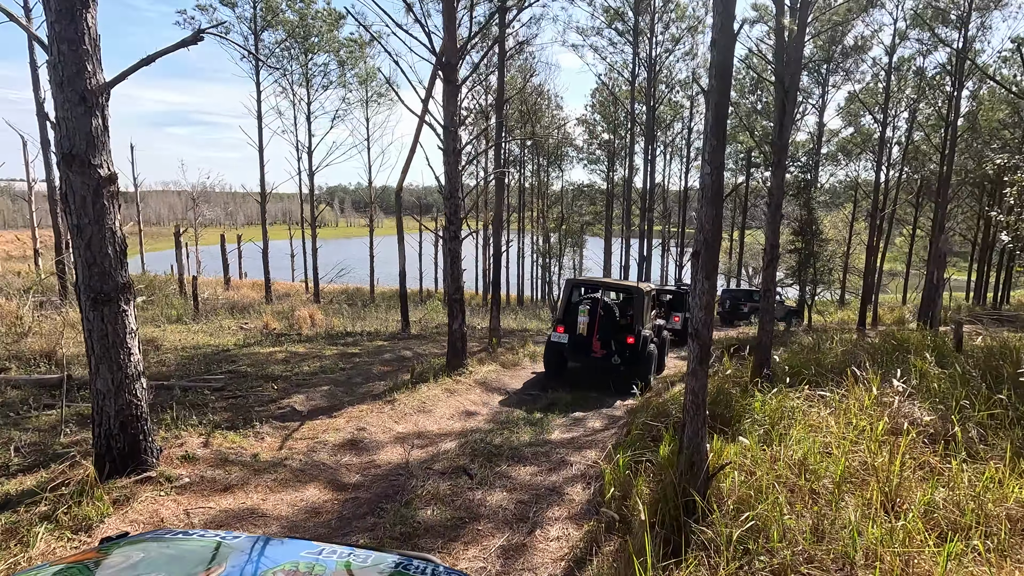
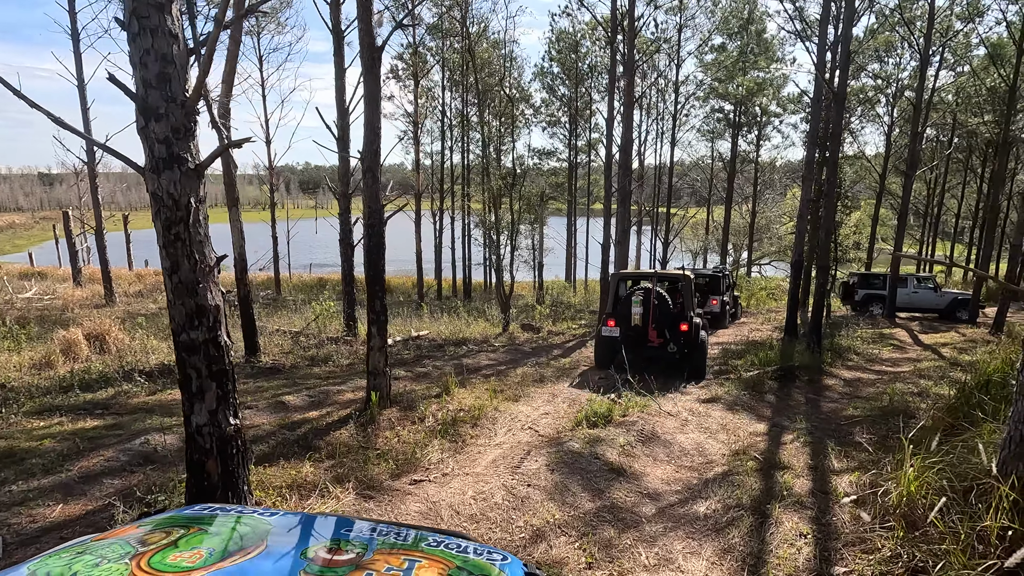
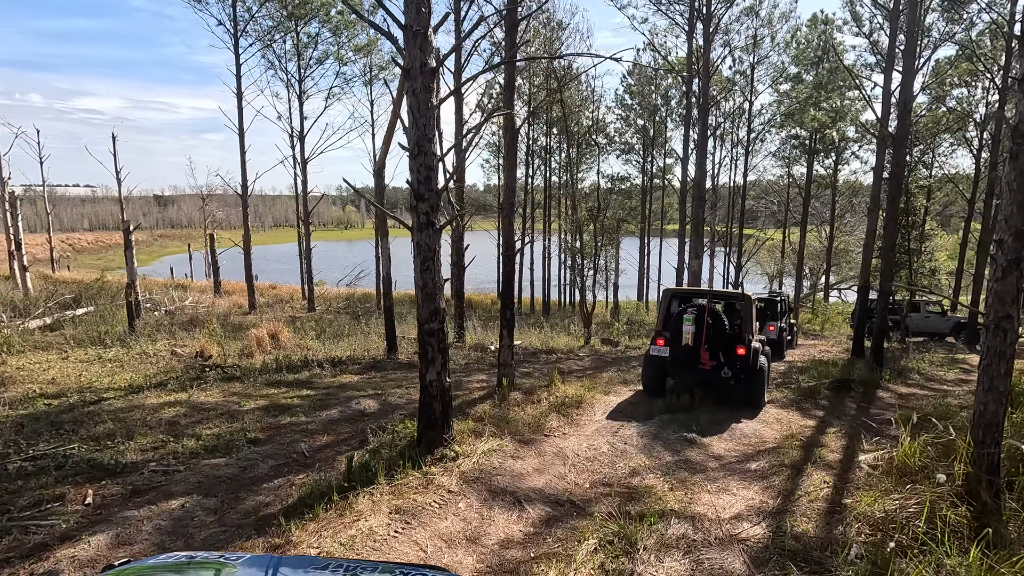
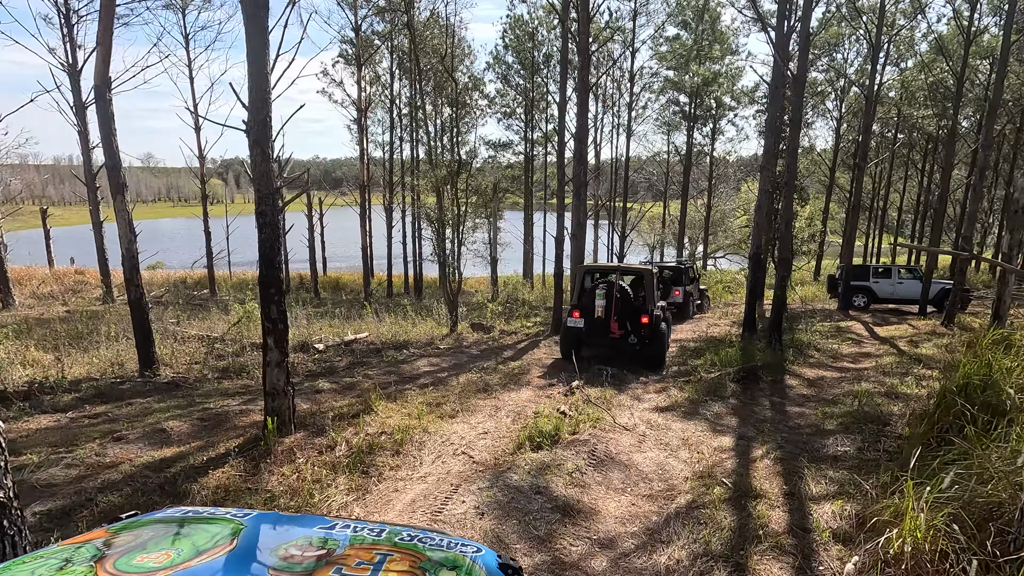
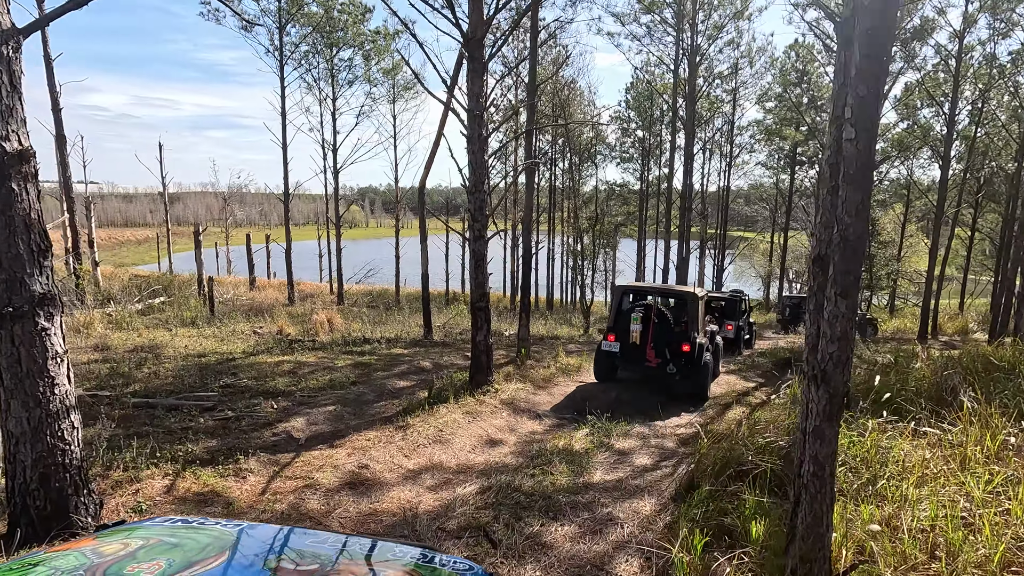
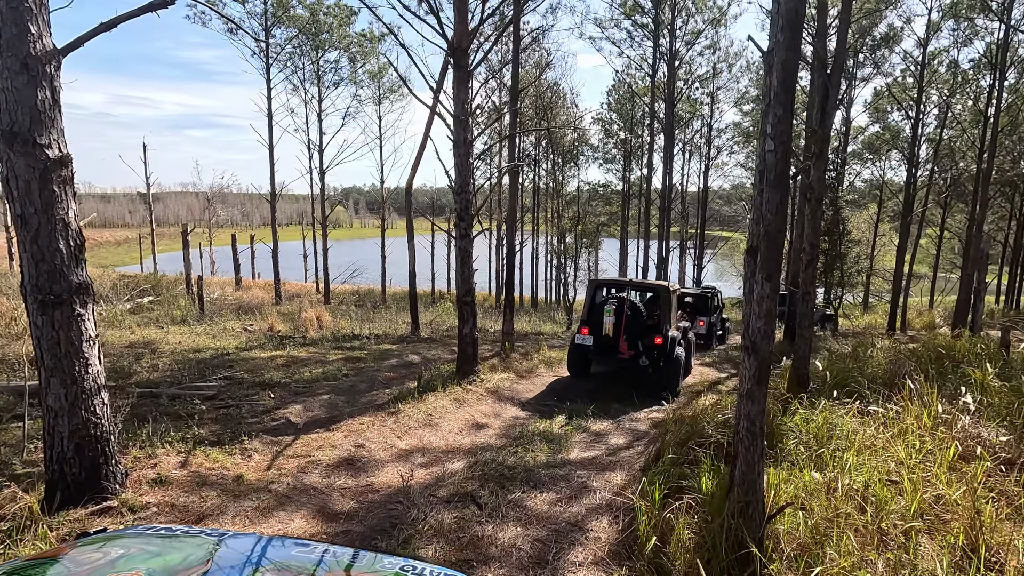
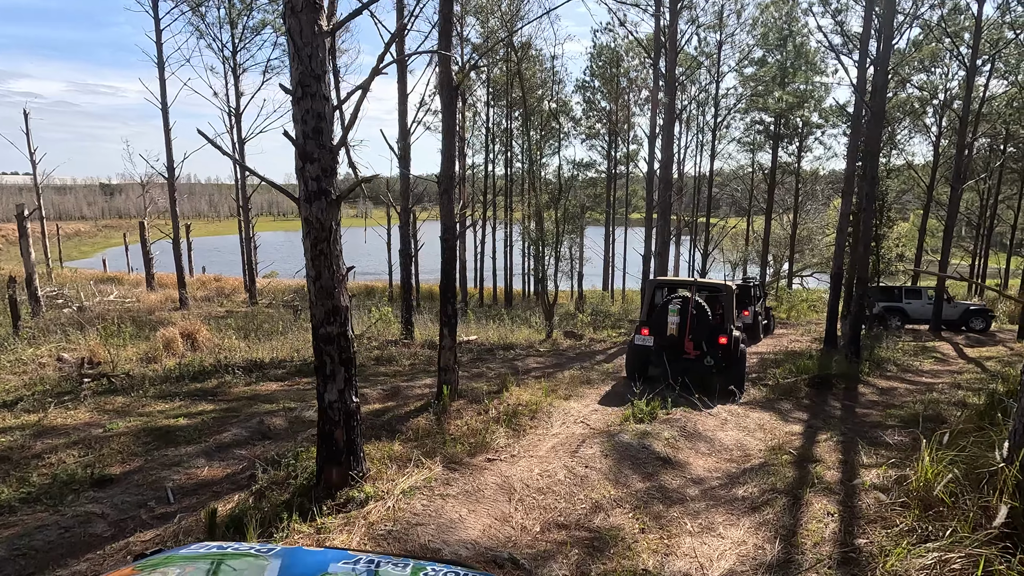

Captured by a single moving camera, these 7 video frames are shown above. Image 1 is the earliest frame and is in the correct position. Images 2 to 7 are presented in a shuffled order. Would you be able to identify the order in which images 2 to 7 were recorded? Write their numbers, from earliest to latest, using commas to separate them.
6, 5, 3, 7, 2, 4
